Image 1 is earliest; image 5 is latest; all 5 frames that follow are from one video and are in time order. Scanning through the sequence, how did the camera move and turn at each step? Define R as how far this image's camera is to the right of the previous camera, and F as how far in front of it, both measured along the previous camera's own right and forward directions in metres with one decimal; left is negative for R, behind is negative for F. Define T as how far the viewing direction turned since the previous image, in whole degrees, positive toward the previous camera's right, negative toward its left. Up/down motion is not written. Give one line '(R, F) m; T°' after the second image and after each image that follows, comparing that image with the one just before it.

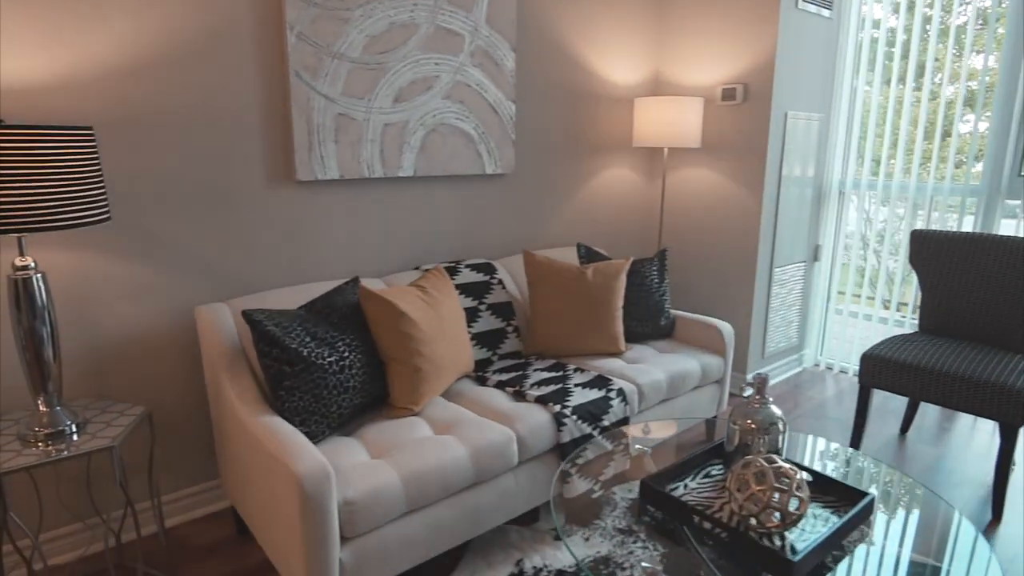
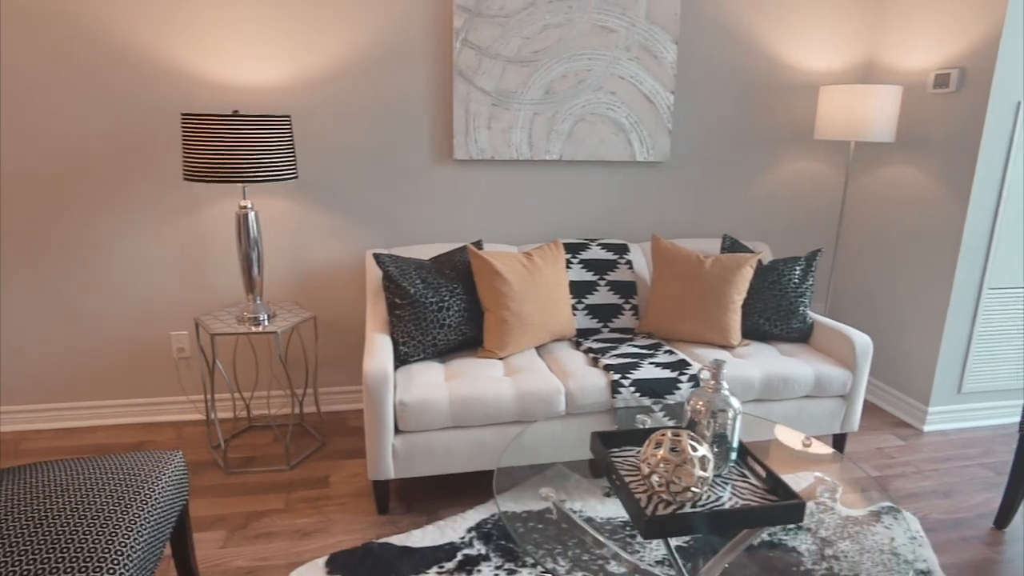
(+0.8, -0.1) m; -27°
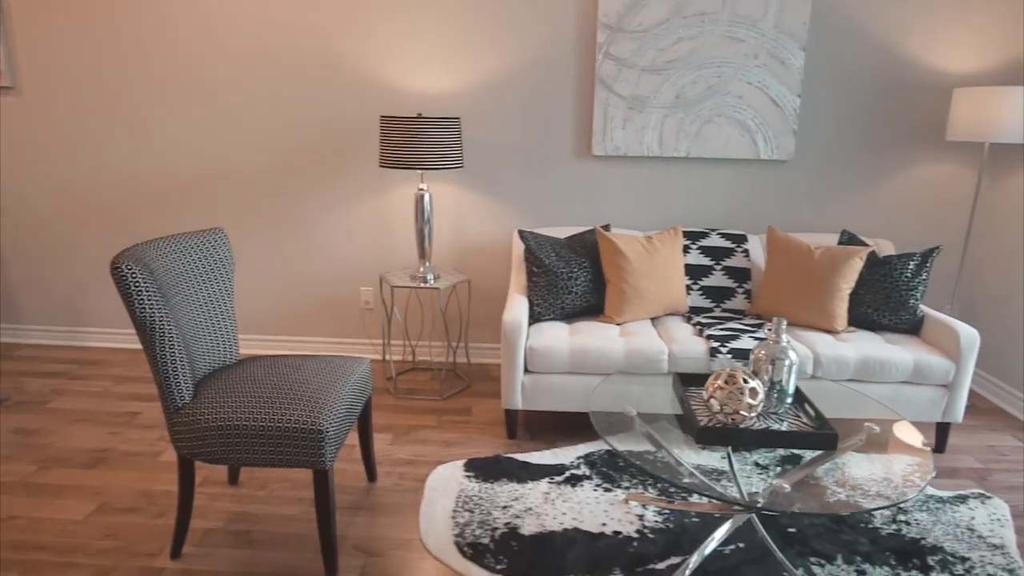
(+0.2, -0.5) m; -14°
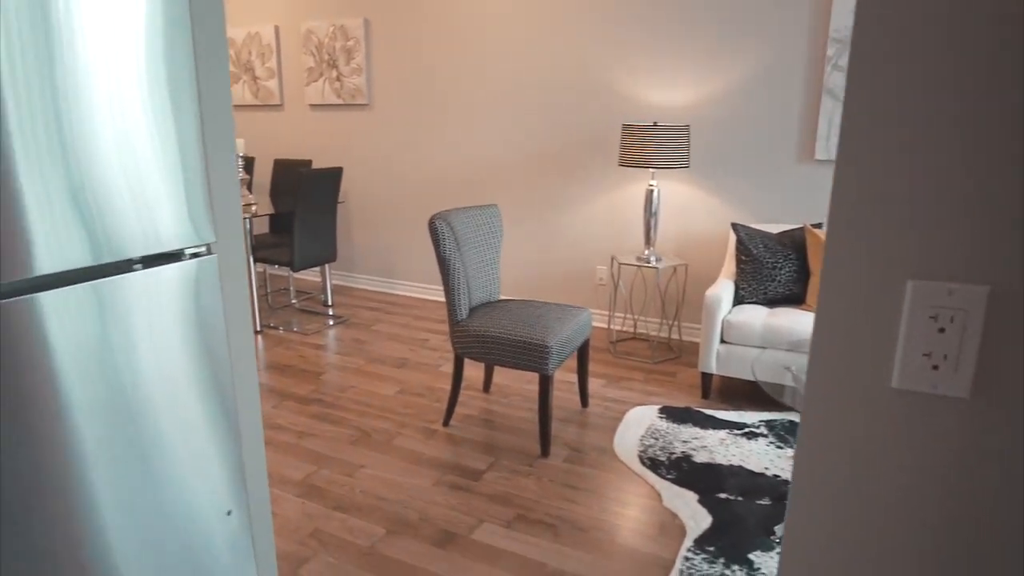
(+0.3, -0.6) m; -22°
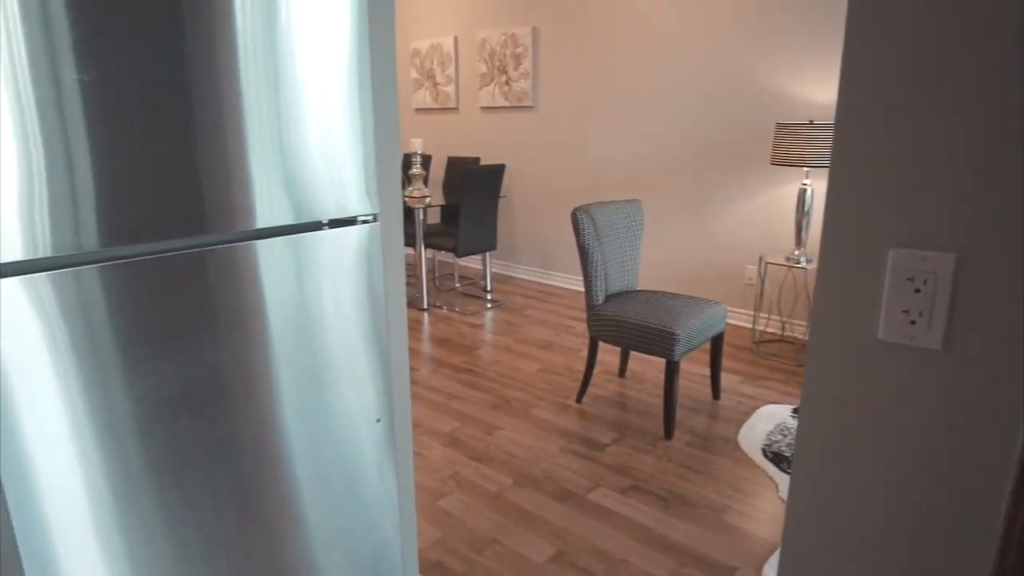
(+0.2, -0.2) m; -15°
